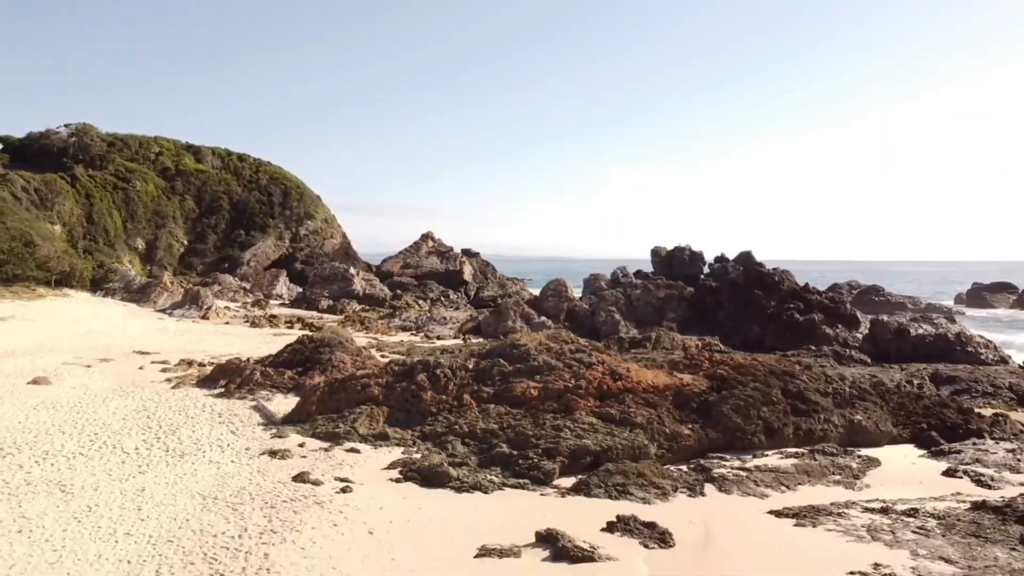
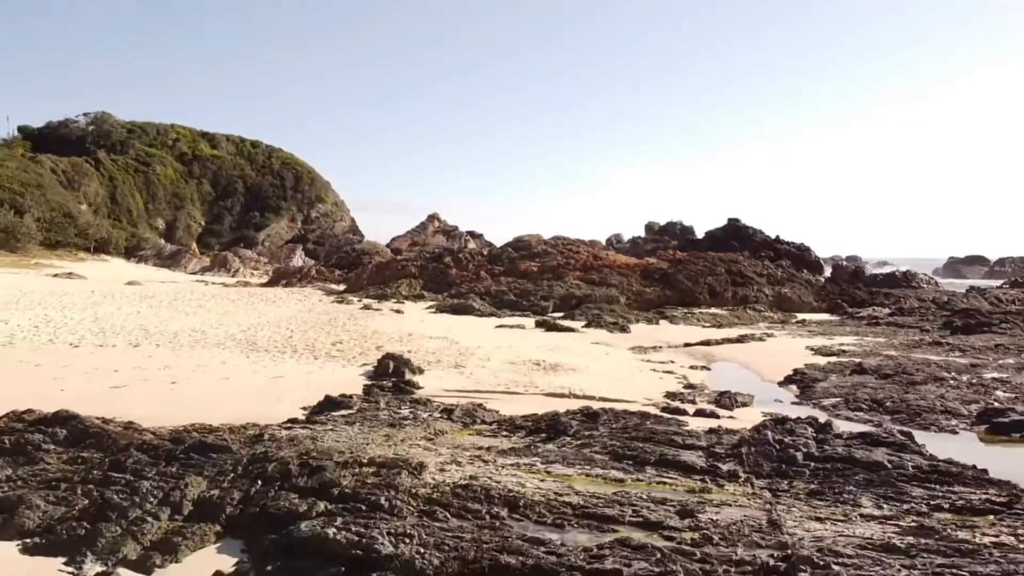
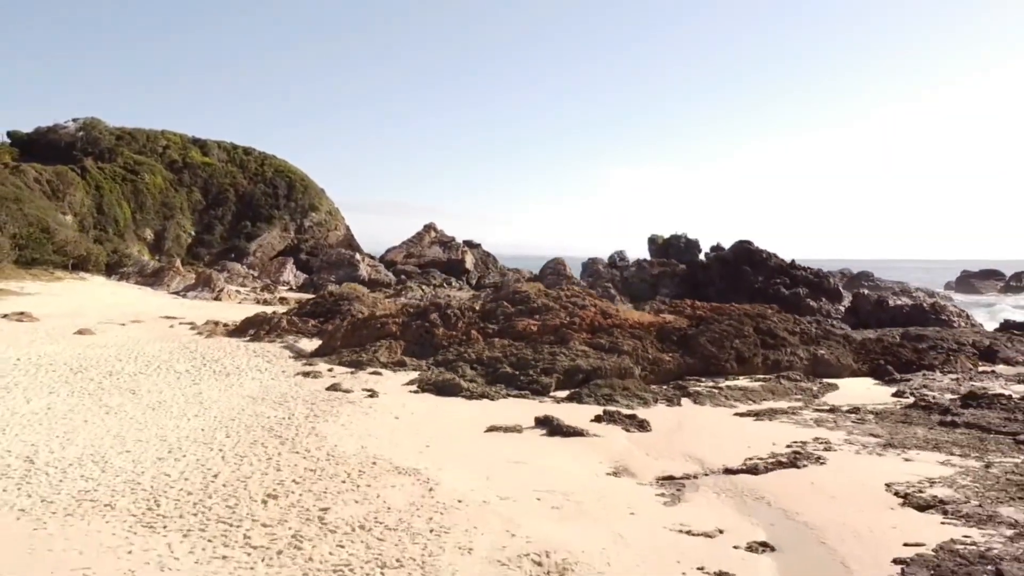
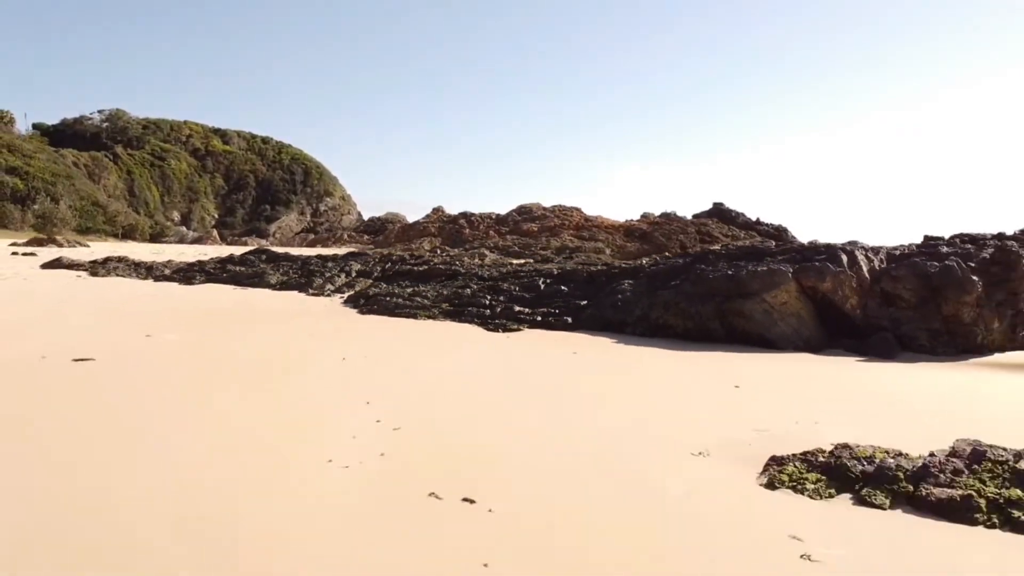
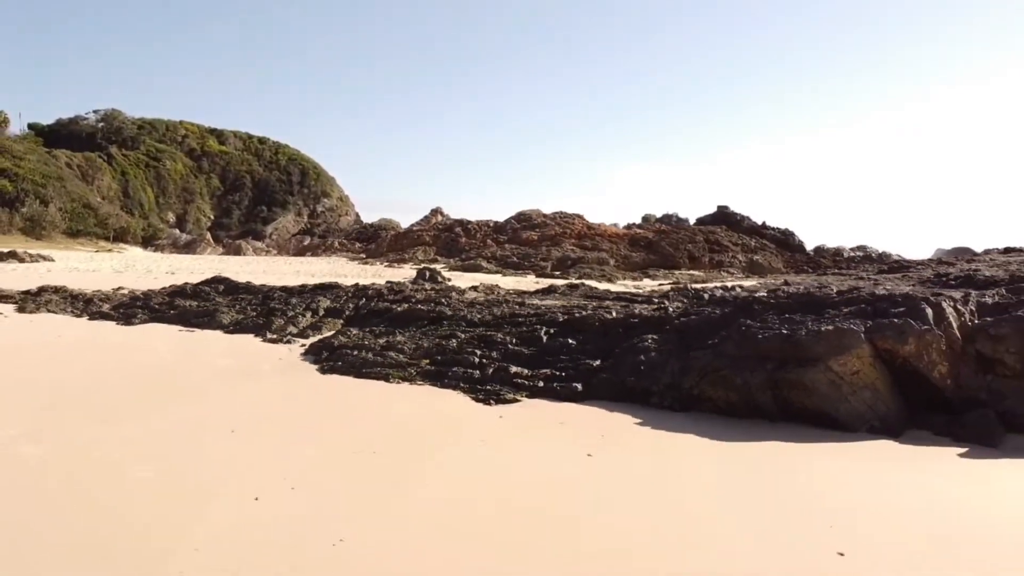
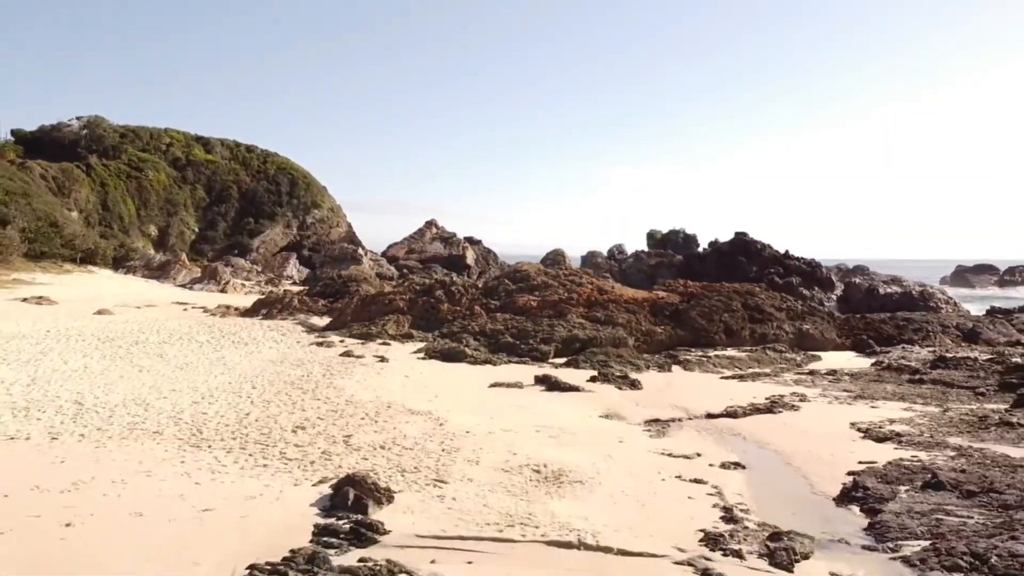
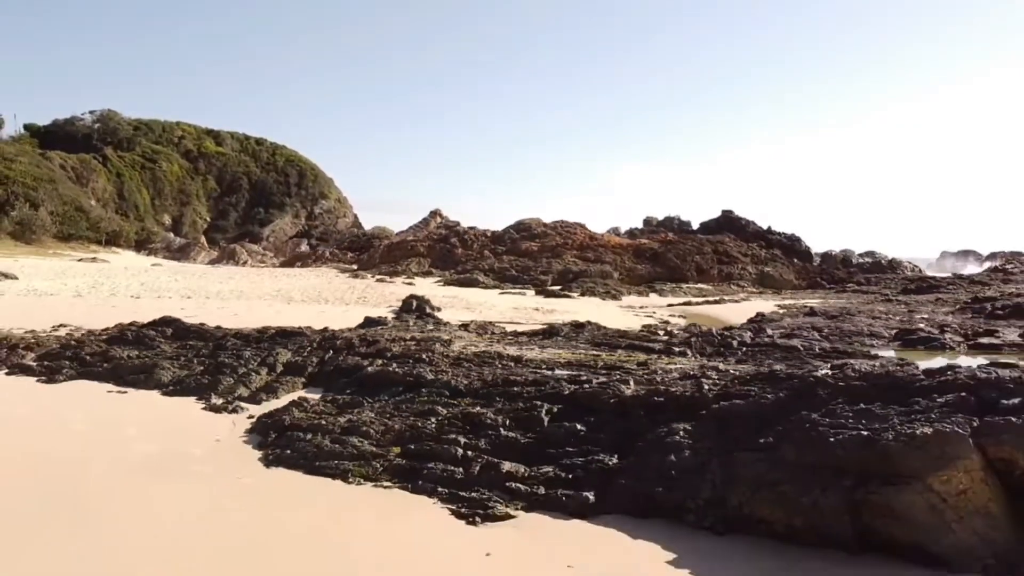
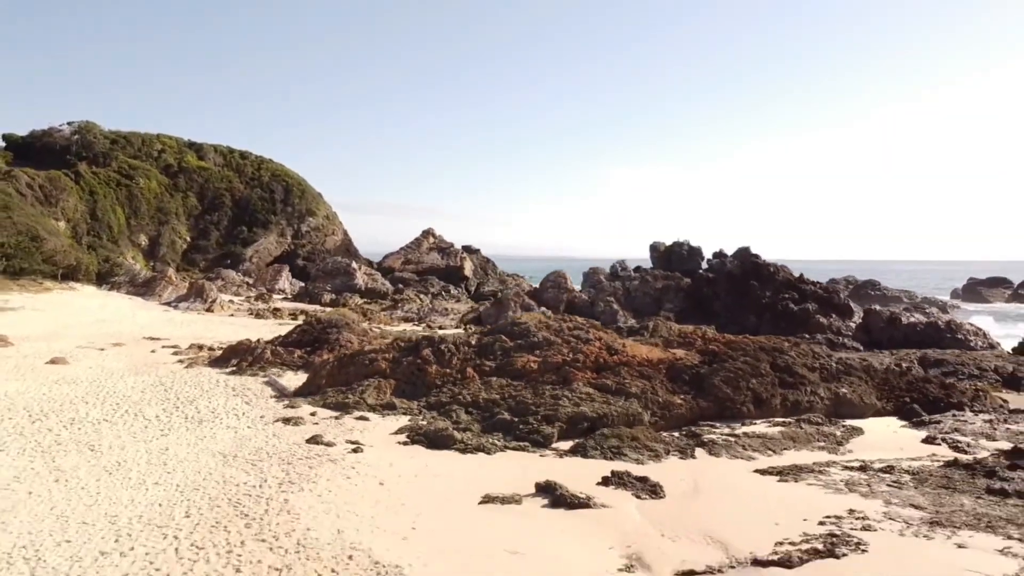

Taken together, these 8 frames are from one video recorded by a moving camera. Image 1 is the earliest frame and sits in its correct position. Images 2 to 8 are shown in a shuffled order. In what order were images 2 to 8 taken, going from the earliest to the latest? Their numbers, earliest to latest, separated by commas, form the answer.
8, 3, 6, 2, 7, 5, 4
